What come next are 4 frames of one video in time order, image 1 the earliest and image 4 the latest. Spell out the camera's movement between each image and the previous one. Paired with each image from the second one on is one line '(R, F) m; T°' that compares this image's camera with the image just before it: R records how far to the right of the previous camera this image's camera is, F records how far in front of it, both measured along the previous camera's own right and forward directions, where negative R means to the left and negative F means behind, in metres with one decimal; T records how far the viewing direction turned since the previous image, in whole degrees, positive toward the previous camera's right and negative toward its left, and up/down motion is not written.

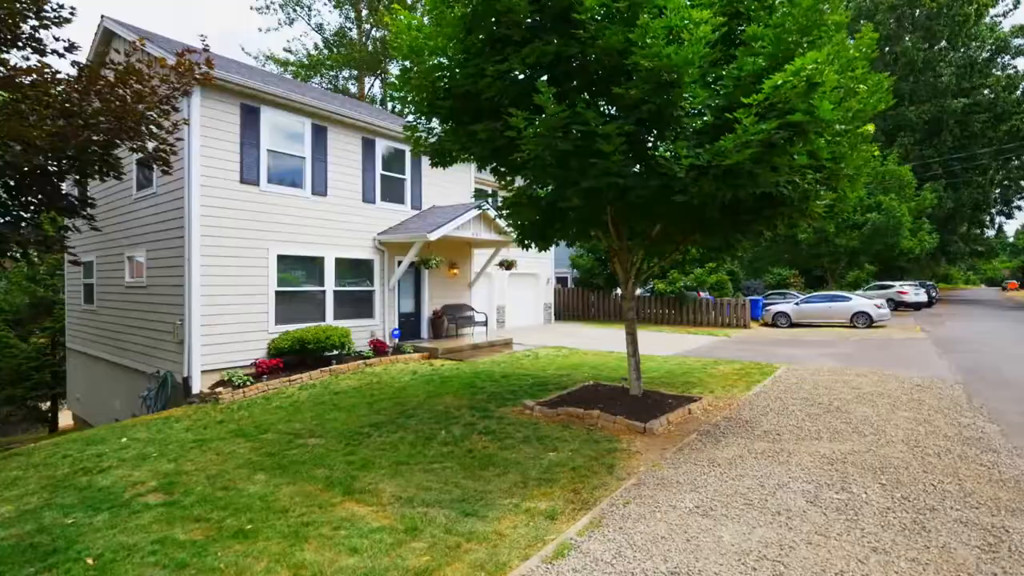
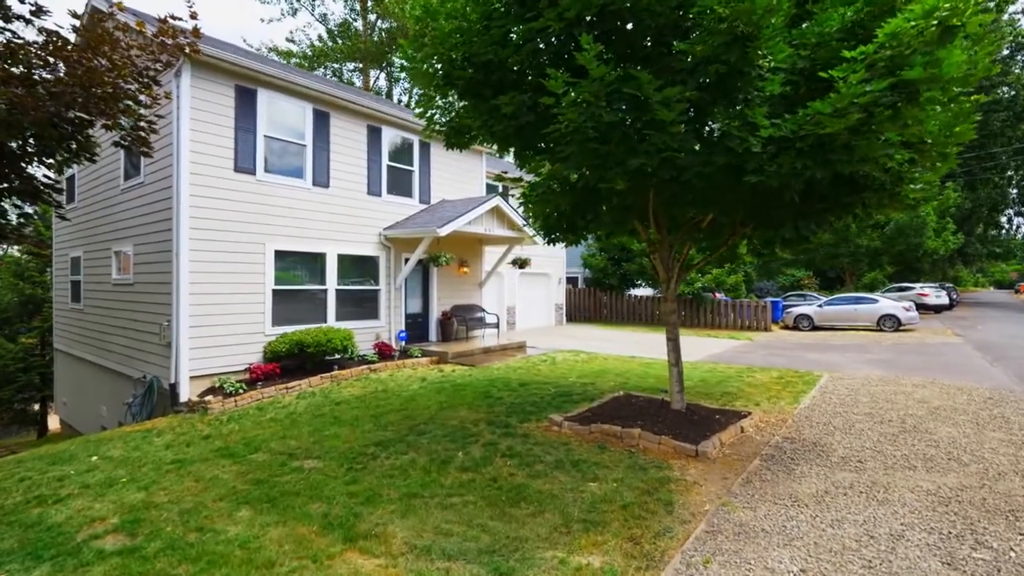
(-0.2, +0.8) m; 0°
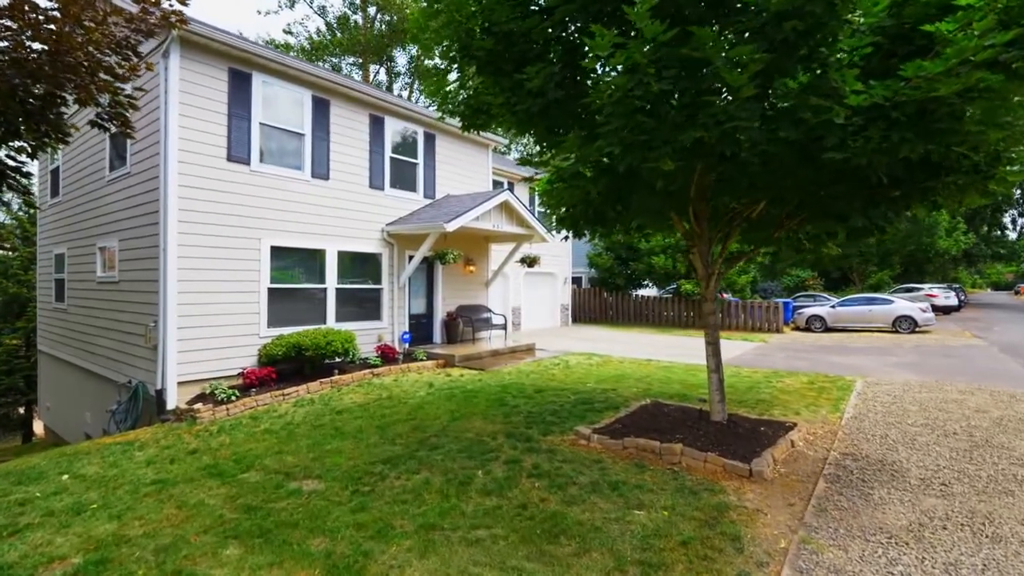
(-0.2, +0.6) m; 0°
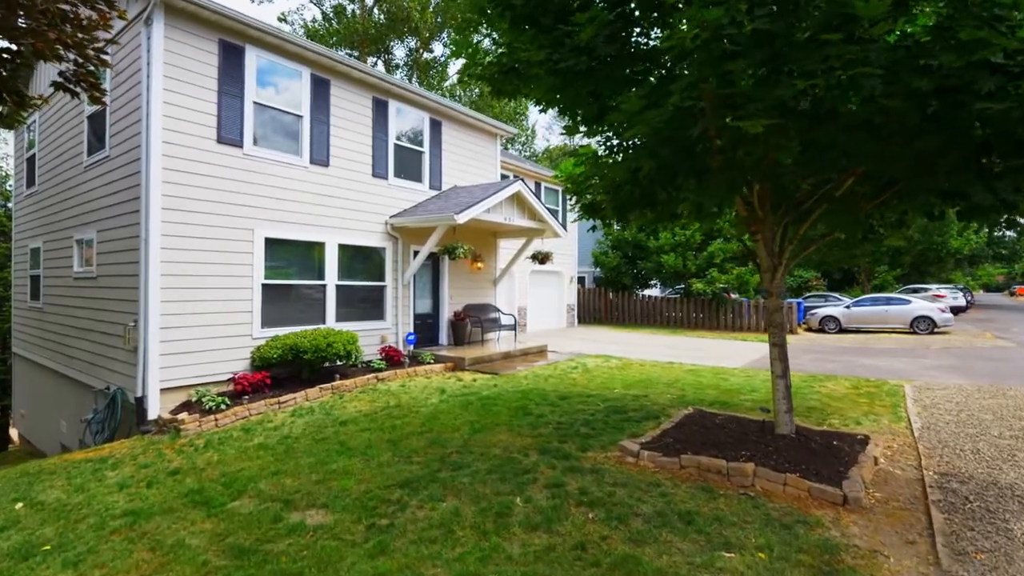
(-0.4, +0.8) m; +1°
